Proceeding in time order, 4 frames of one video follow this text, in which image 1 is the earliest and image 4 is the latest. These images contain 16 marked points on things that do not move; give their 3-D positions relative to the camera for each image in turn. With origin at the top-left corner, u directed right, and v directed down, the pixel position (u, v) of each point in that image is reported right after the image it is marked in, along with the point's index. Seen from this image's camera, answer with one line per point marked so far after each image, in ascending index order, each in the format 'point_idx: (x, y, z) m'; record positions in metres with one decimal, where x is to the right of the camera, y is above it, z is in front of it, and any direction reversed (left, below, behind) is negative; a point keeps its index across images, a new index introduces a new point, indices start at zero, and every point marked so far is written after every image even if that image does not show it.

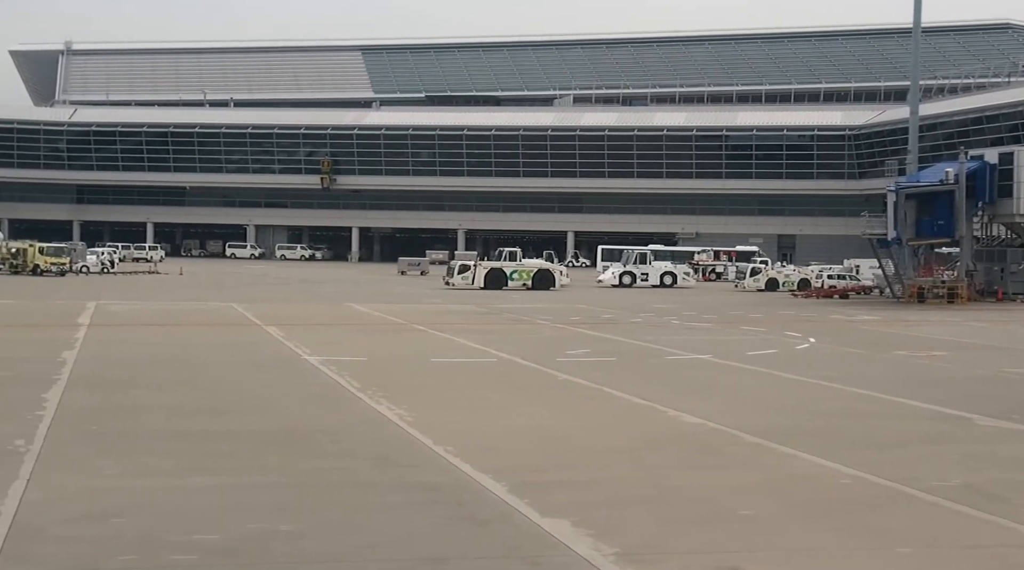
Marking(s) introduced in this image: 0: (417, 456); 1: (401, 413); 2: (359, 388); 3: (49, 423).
0: (-0.8, -1.4, +10.3) m
1: (-1.1, -1.3, +13.2) m
2: (-1.8, -1.2, +15.5) m
3: (-4.2, -1.3, +11.7) m
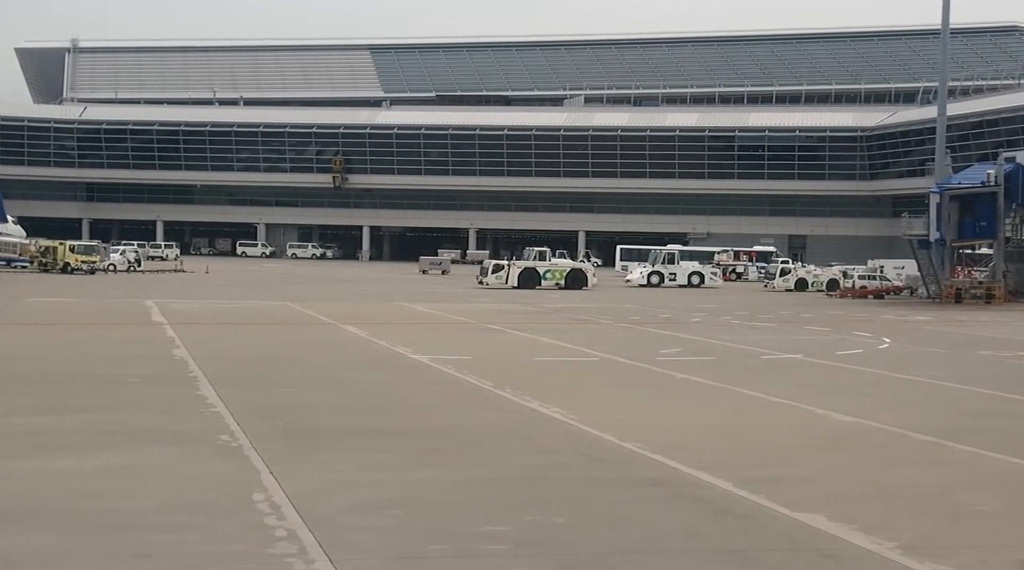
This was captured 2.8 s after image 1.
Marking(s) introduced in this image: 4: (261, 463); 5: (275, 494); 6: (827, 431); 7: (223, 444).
0: (+0.9, -1.4, +10.6) m
1: (+0.5, -1.3, +13.5) m
2: (-0.2, -1.2, +15.8) m
3: (-2.6, -1.3, +12.0) m
4: (-1.9, -1.3, +9.7) m
5: (-1.5, -1.4, +8.5) m
6: (+3.0, -1.4, +12.3) m
7: (-2.4, -1.3, +10.6) m
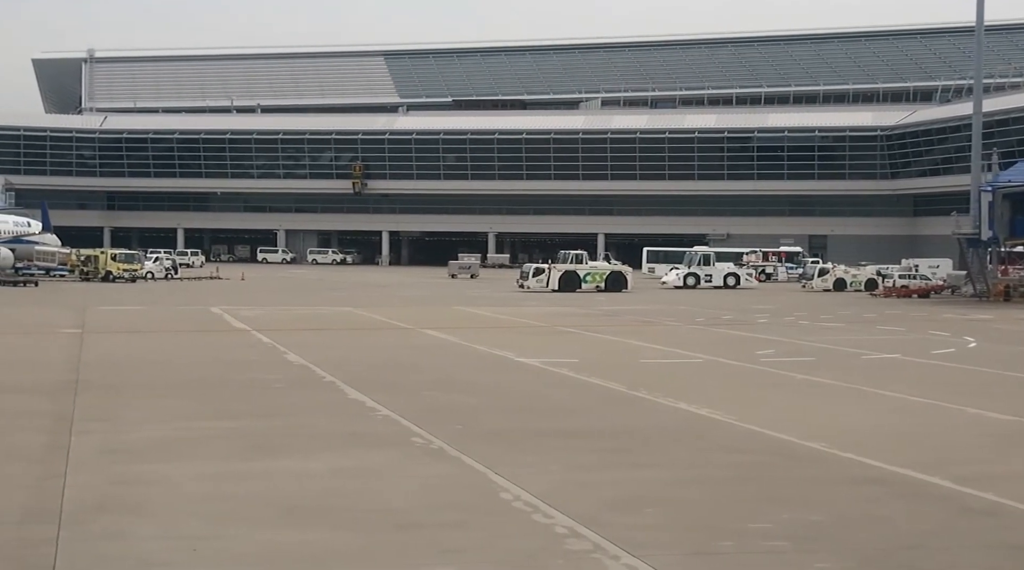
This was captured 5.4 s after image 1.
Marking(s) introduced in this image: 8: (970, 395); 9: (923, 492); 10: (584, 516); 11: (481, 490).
0: (+2.5, -1.4, +10.8) m
1: (+2.1, -1.4, +13.6) m
2: (+1.5, -1.3, +16.0) m
3: (-0.9, -1.3, +12.2) m
4: (-0.3, -1.4, +9.9) m
5: (+0.1, -1.4, +8.6) m
6: (+4.7, -1.4, +12.5) m
7: (-0.7, -1.4, +10.8) m
8: (+5.6, -1.3, +15.7) m
9: (+2.9, -1.5, +9.0) m
10: (+0.5, -1.4, +8.1) m
11: (-0.2, -1.4, +8.8) m
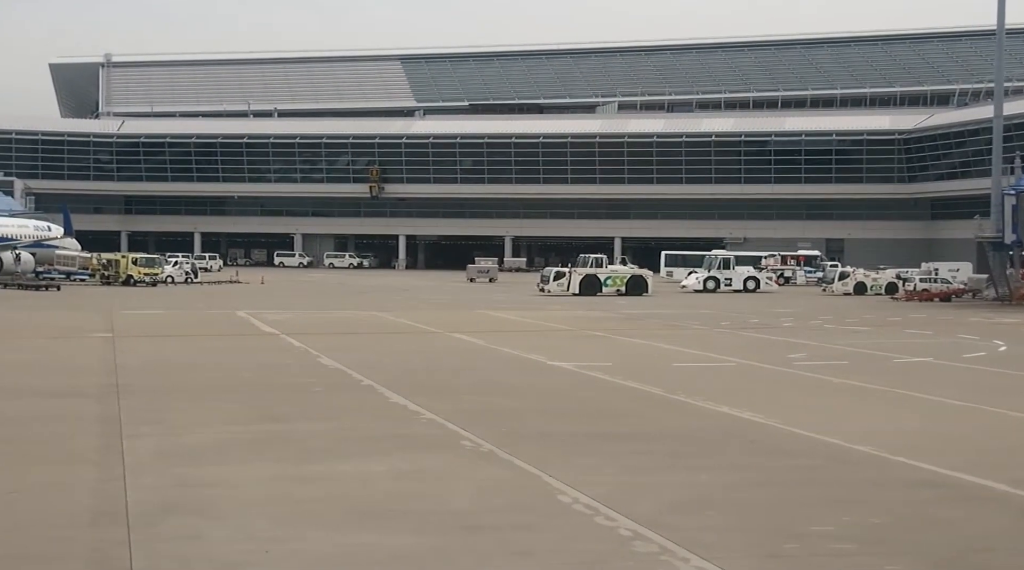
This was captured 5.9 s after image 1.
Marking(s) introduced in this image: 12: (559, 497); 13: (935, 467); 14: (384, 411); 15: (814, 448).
0: (+2.9, -1.4, +10.8) m
1: (+2.6, -1.4, +13.6) m
2: (+1.9, -1.3, +16.0) m
3: (-0.5, -1.4, +12.2) m
4: (+0.1, -1.4, +9.9) m
5: (+0.5, -1.4, +8.7) m
6: (+5.1, -1.4, +12.5) m
7: (-0.3, -1.4, +10.8) m
8: (+6.0, -1.4, +15.6) m
9: (+3.3, -1.5, +9.0) m
10: (+0.8, -1.5, +8.1) m
11: (+0.2, -1.4, +8.8) m
12: (+0.3, -1.4, +8.7) m
13: (+3.4, -1.5, +10.3) m
14: (-1.3, -1.3, +13.5) m
15: (+2.6, -1.4, +11.3) m
